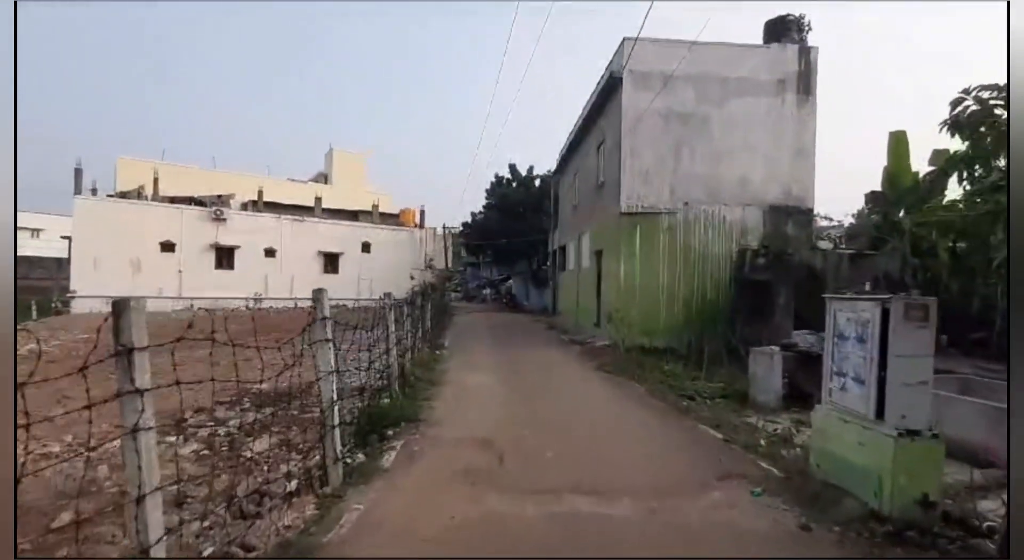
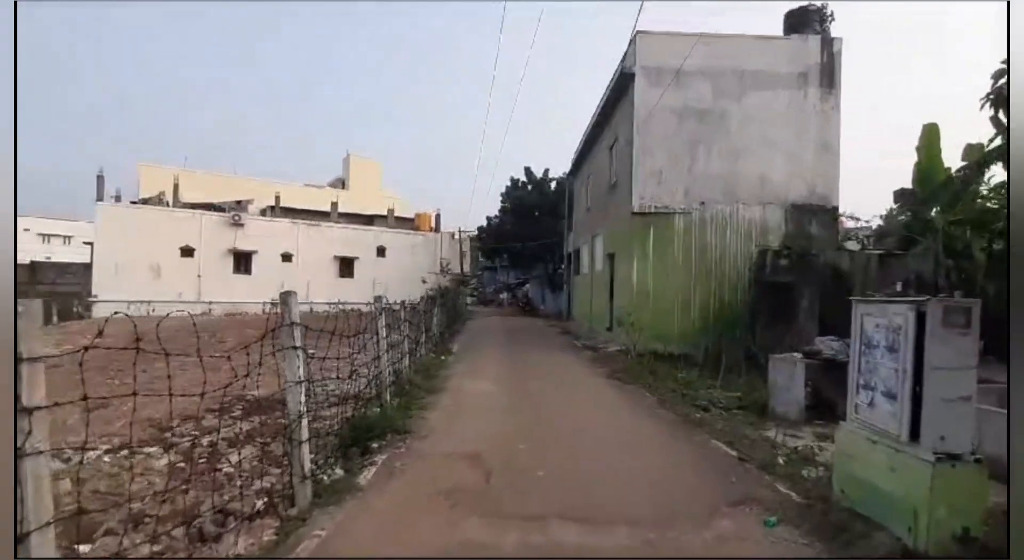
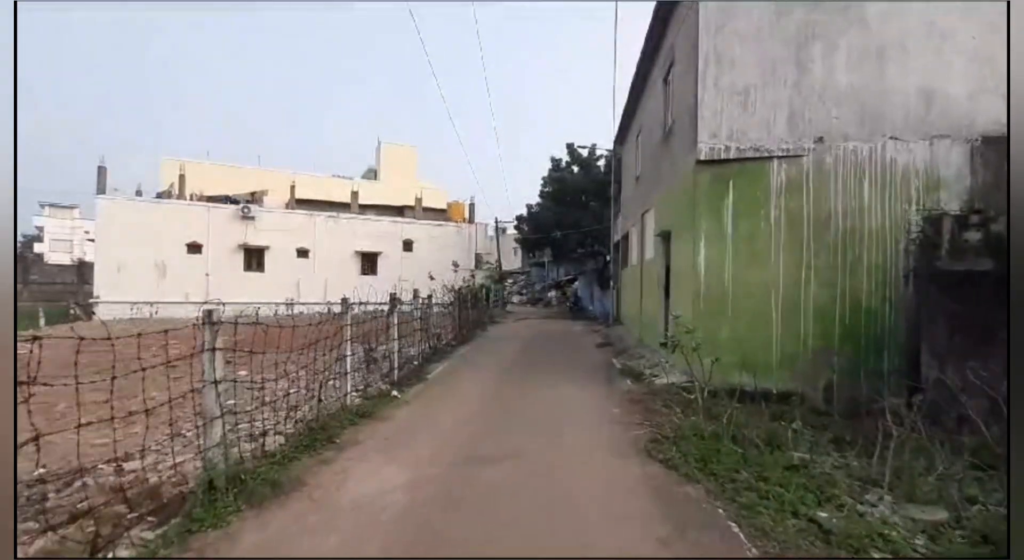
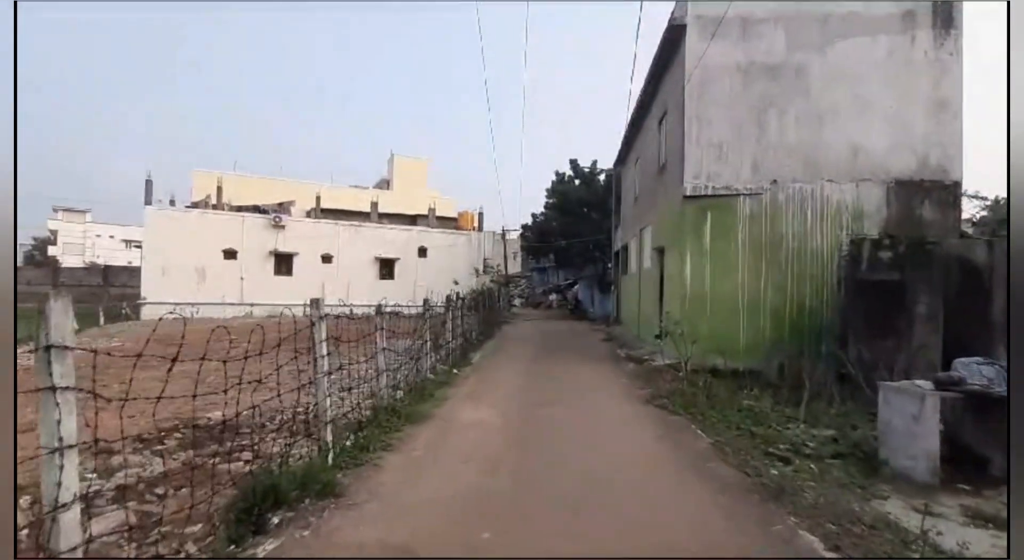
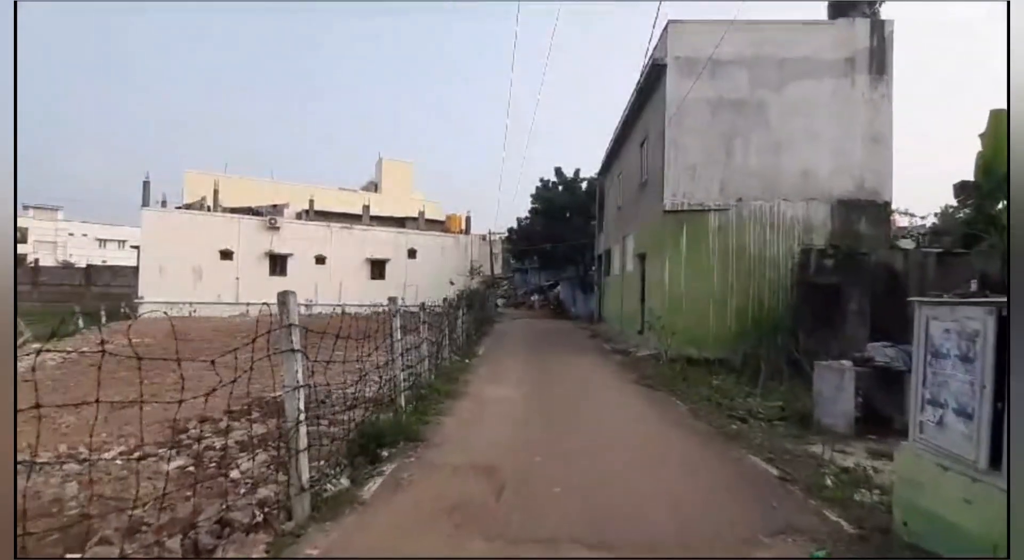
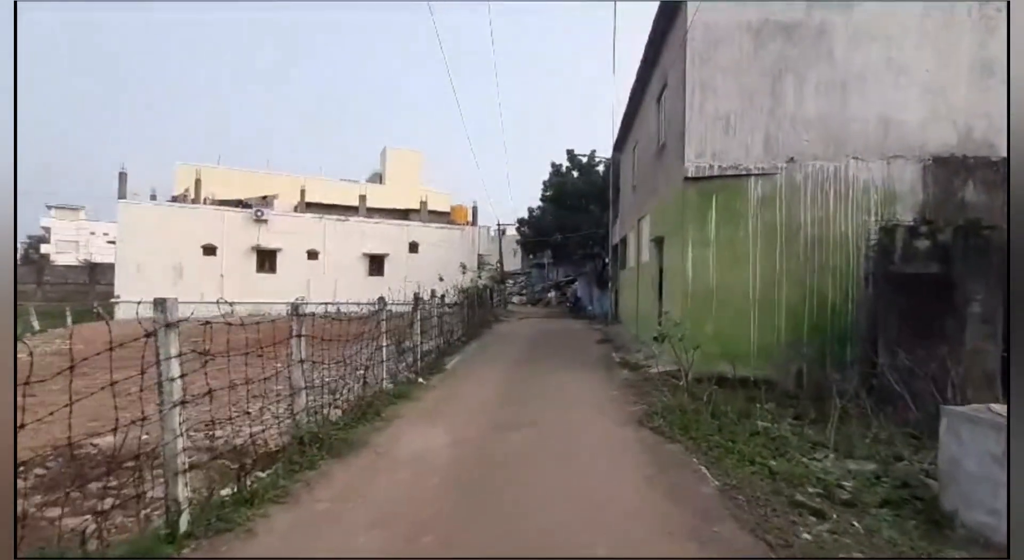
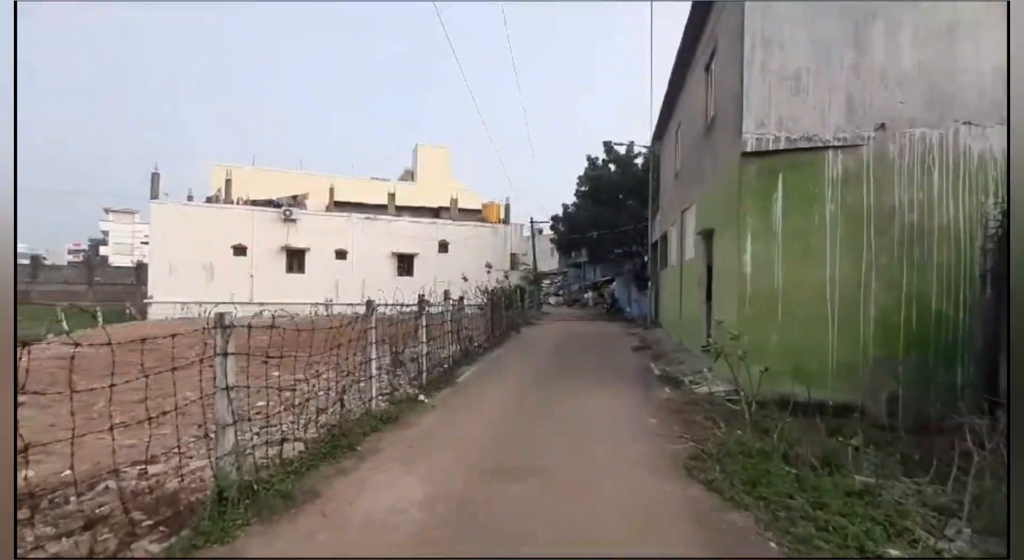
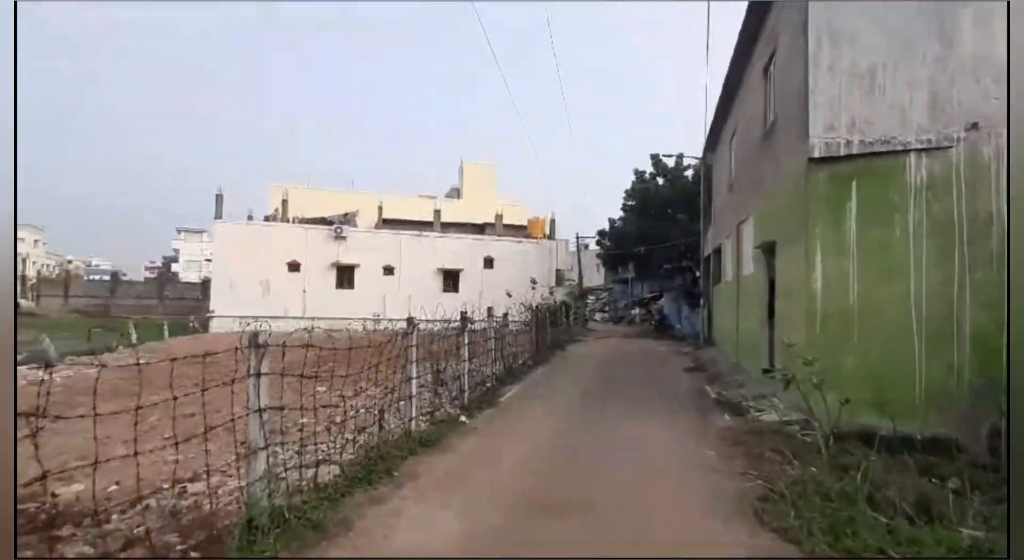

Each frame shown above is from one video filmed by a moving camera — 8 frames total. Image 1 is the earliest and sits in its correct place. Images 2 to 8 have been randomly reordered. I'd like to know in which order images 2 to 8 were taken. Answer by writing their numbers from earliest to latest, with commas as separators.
2, 5, 4, 6, 3, 7, 8
